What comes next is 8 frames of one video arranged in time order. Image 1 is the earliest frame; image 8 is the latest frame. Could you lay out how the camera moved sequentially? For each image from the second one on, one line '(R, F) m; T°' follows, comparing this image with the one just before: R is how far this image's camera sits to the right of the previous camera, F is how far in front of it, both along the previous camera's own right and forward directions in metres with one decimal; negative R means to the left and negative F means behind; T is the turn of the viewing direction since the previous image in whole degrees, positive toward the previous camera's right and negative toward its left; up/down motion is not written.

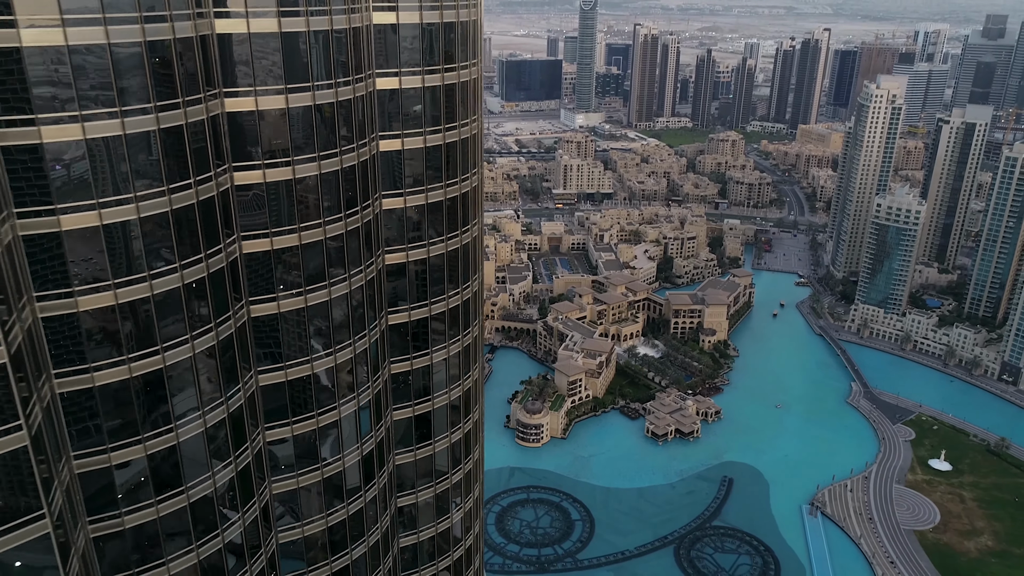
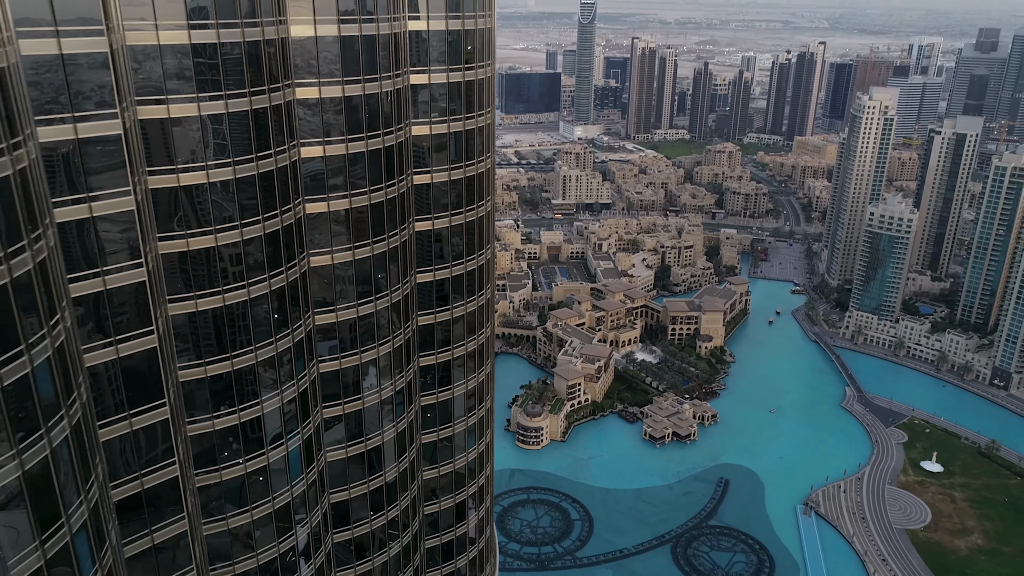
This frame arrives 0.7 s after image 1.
(-0.2, -2.2) m; 0°
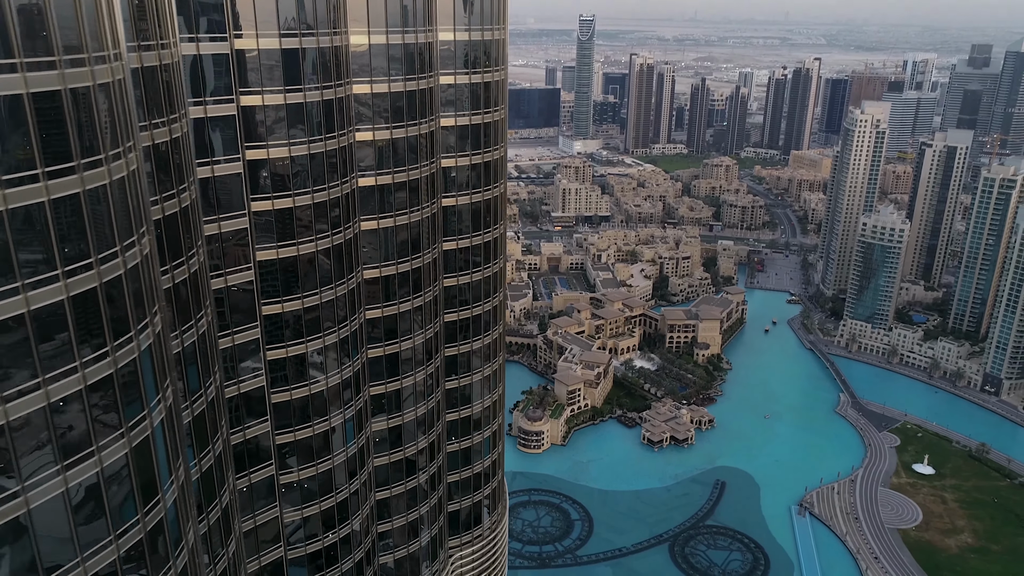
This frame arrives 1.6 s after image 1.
(-0.2, -2.7) m; 0°
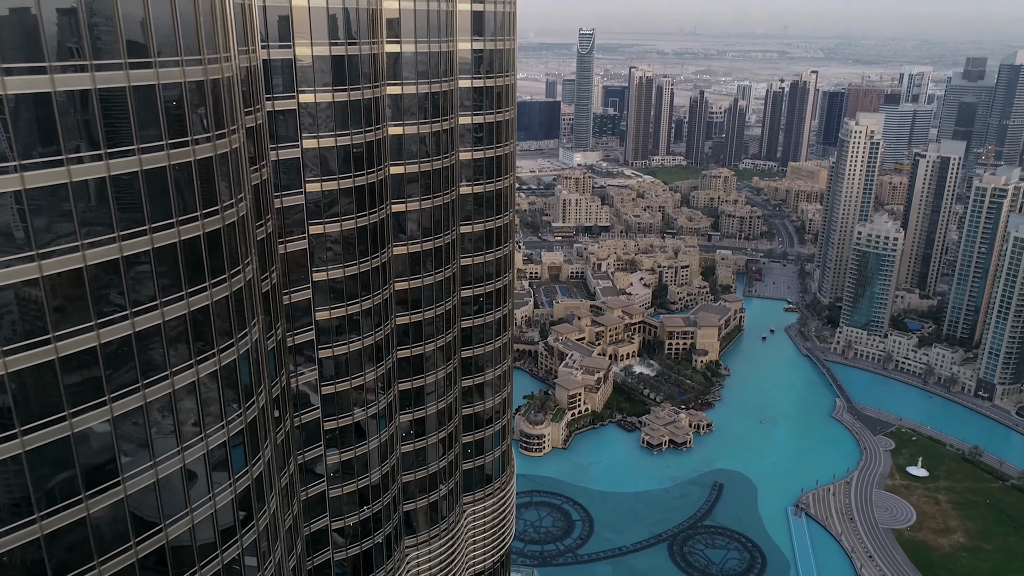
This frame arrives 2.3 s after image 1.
(-0.2, -2.3) m; 0°
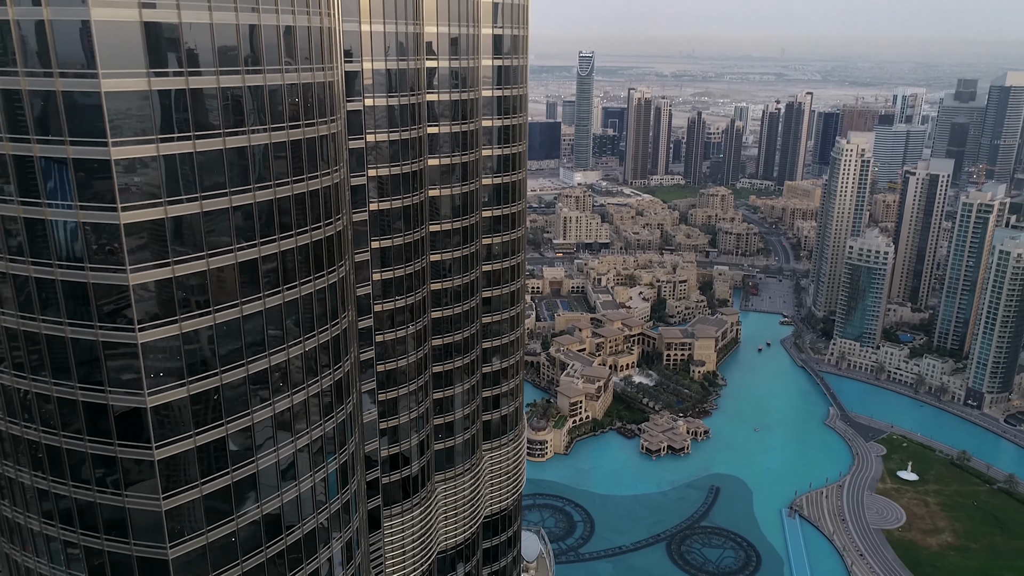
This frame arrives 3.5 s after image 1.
(-0.4, -3.9) m; 0°
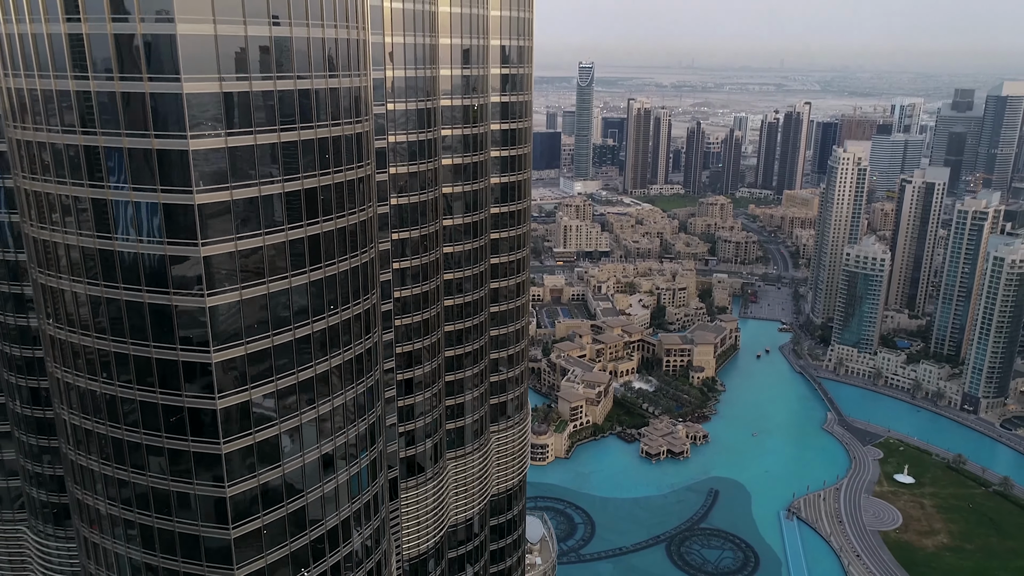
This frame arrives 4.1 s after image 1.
(-0.1, -1.7) m; 0°
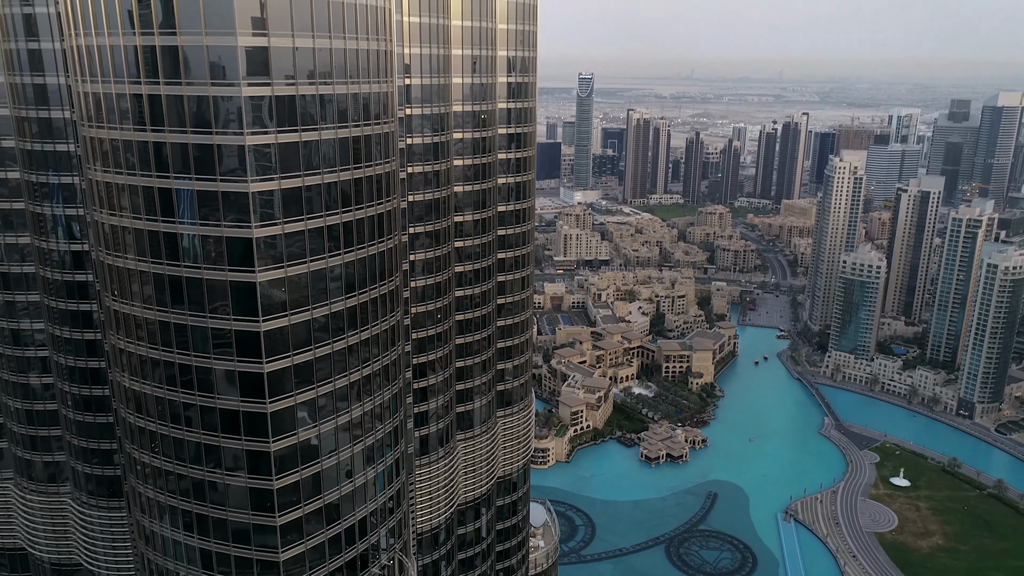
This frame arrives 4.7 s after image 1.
(-0.2, -1.8) m; 0°
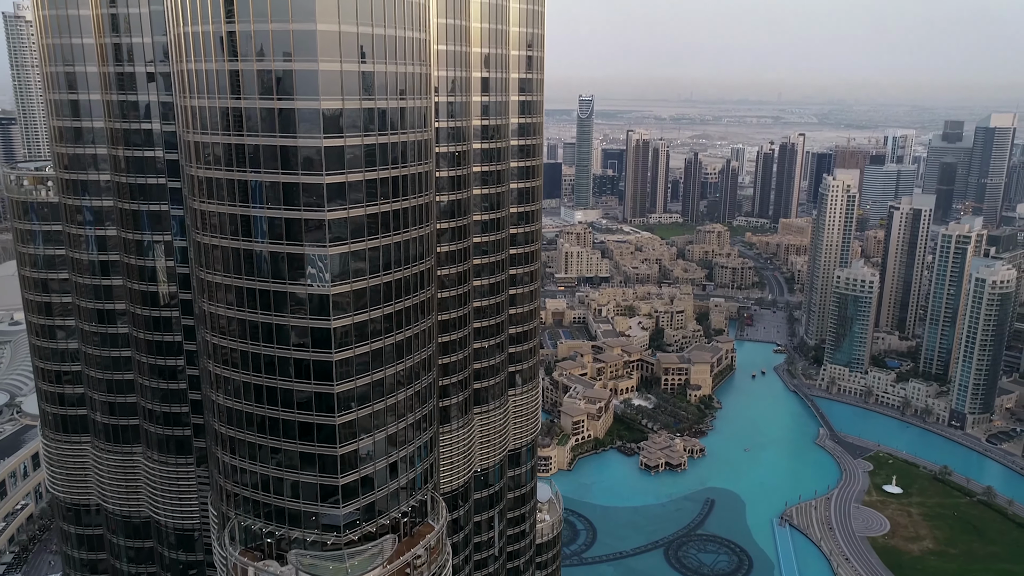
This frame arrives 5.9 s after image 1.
(-0.4, -3.7) m; 0°
